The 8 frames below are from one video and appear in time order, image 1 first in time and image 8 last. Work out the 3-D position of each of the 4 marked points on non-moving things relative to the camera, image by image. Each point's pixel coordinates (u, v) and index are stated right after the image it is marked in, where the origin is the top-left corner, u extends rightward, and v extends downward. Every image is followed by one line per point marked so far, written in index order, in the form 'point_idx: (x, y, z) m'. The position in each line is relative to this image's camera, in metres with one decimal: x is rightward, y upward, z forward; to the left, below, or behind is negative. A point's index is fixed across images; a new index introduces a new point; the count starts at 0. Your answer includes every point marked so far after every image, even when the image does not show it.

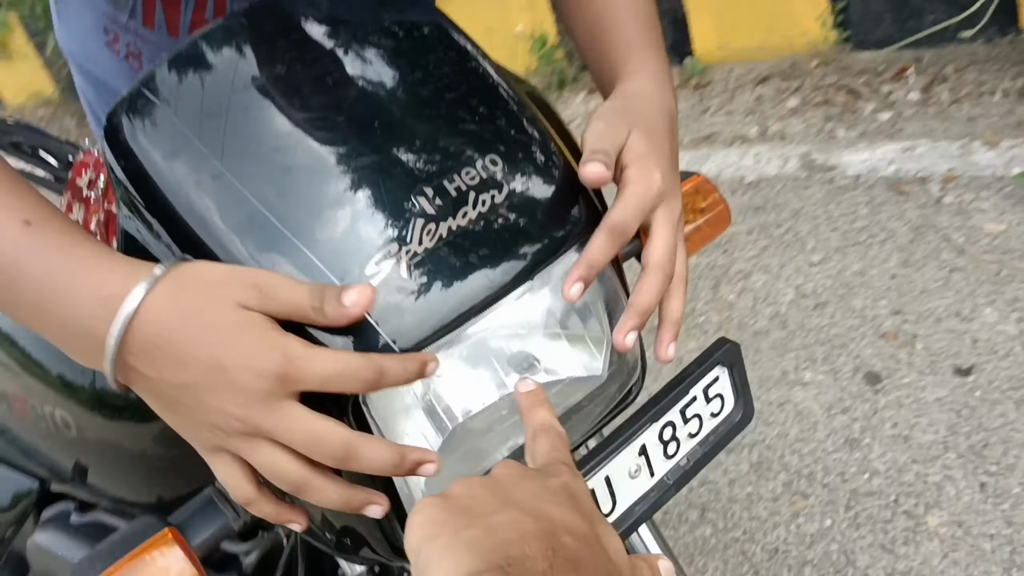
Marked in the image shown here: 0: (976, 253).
0: (+0.8, +0.1, +1.7) m
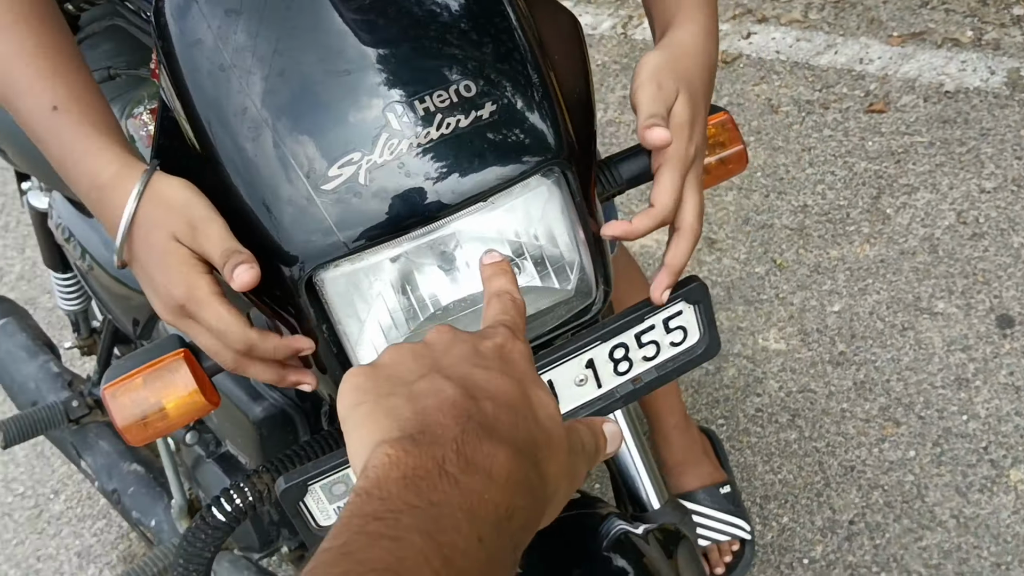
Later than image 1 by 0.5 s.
0: (+1.0, +0.1, +1.6) m
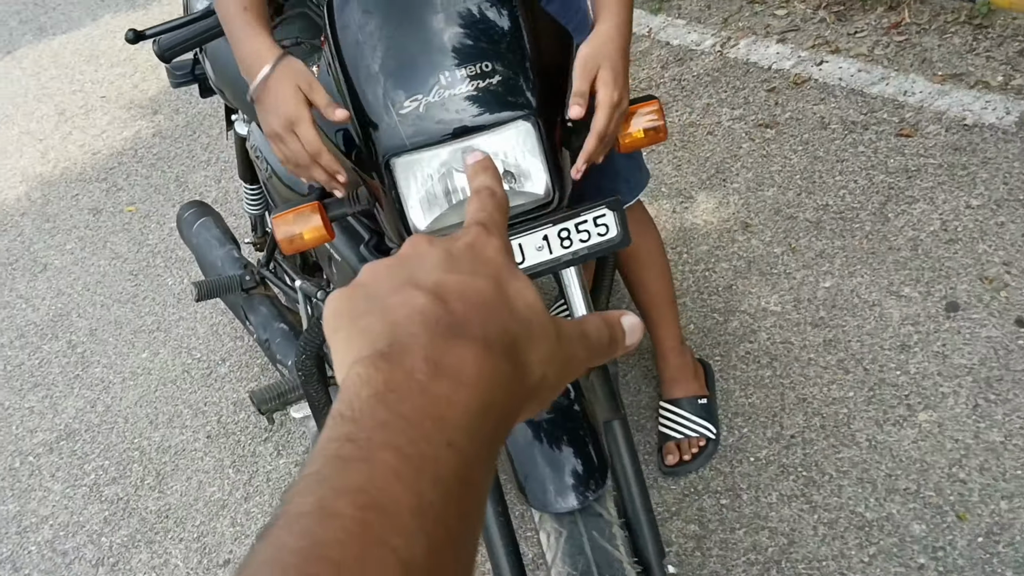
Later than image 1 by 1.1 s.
0: (+1.1, +0.1, +1.9) m
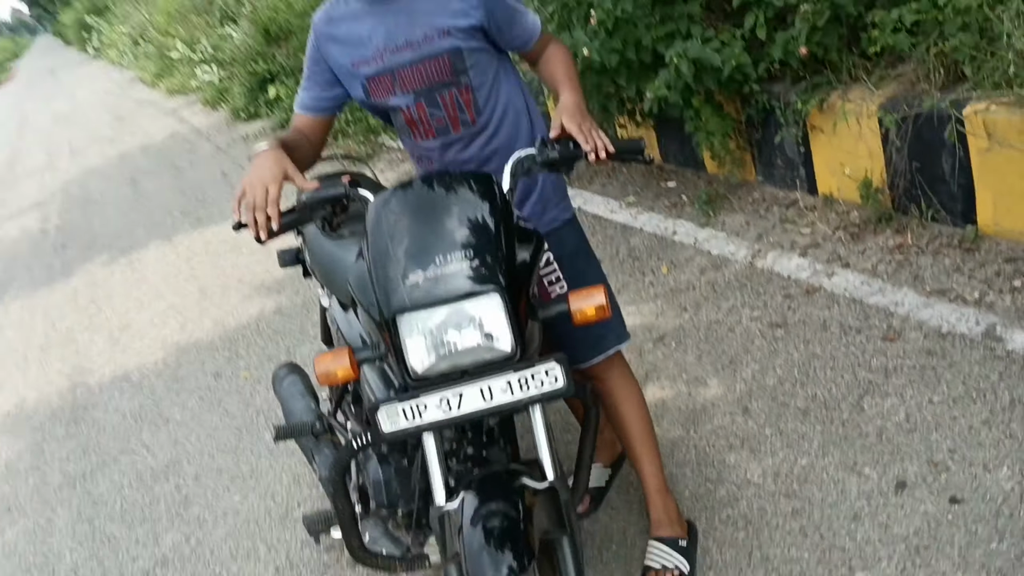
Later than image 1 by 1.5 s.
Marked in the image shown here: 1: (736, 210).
0: (+1.1, -0.3, +2.2) m
1: (+0.8, +0.3, +3.7) m
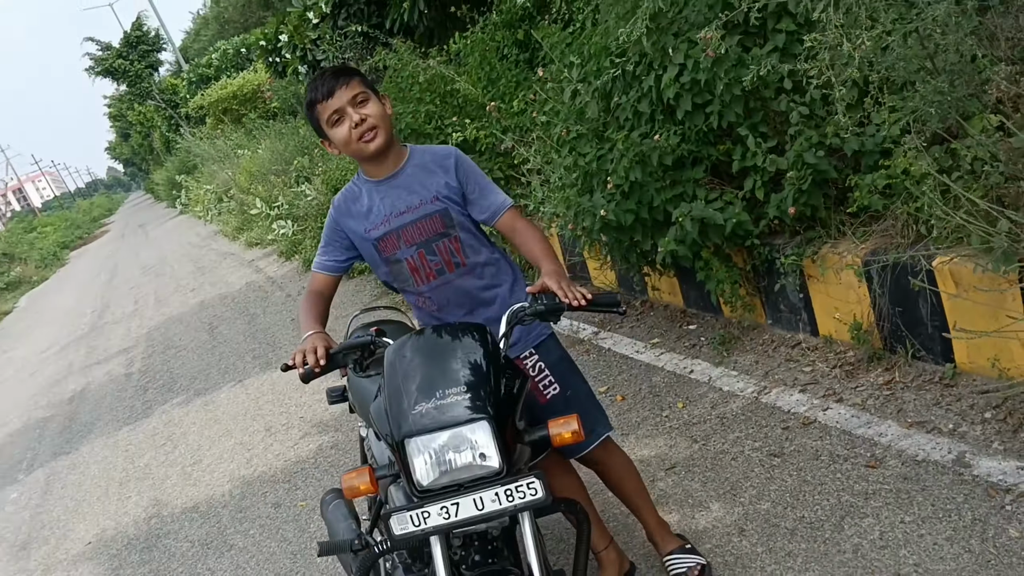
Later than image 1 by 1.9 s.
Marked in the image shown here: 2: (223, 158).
0: (+1.1, -0.6, +2.4) m
1: (+0.9, -0.2, +4.0) m
2: (-5.1, +2.3, +17.9) m
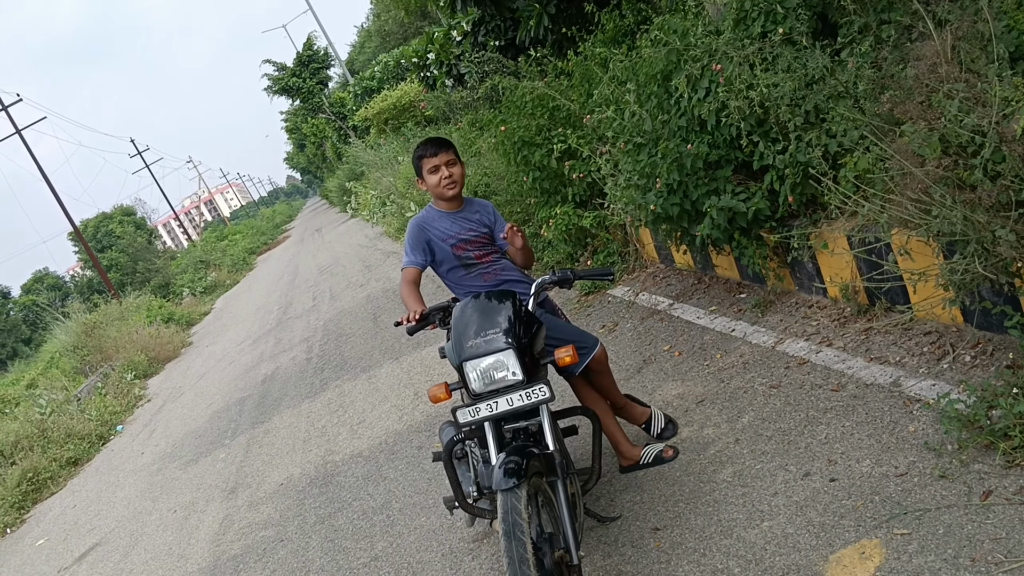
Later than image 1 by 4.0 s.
0: (+1.3, -0.5, +3.4) m
1: (+1.3, -0.1, +5.0) m
2: (-2.4, +2.4, +19.6) m
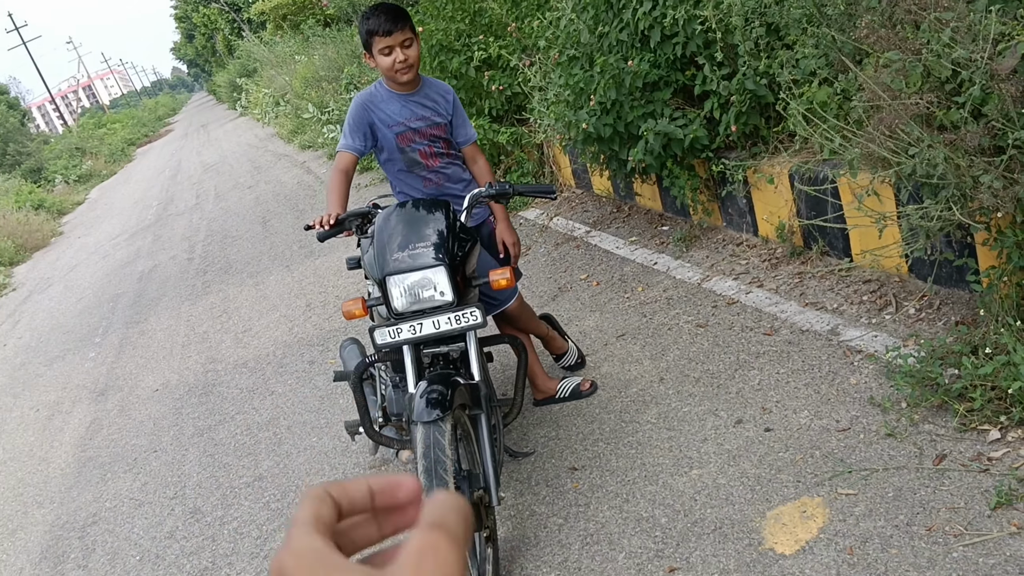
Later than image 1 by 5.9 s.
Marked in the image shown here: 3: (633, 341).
0: (+1.0, -0.3, +3.2) m
1: (+0.9, +0.2, +4.8) m
2: (-4.2, +4.1, +18.6) m
3: (+0.5, -0.2, +4.1) m
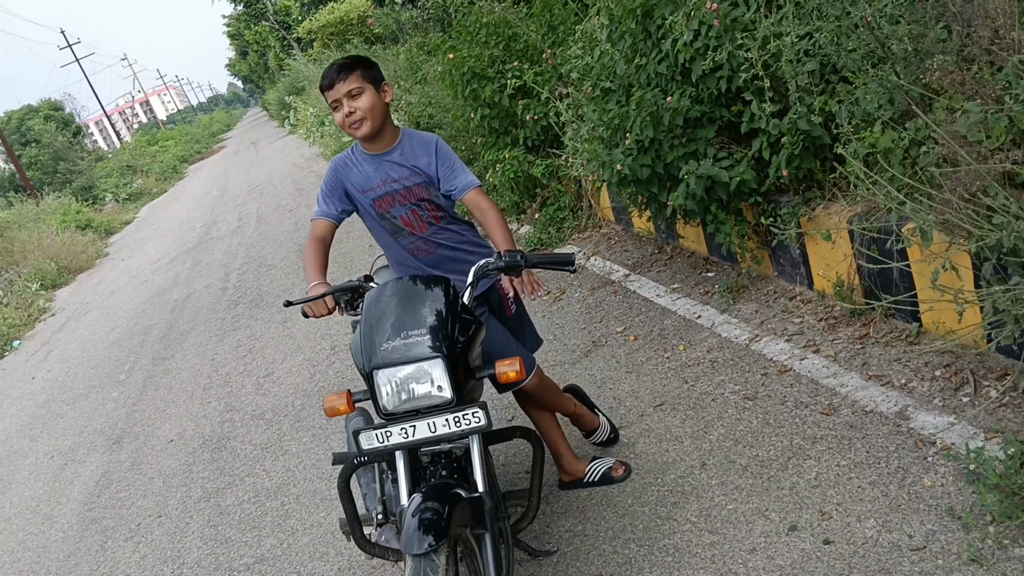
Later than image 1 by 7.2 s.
0: (+1.0, -0.5, +2.7) m
1: (+1.0, 0.0, +4.3) m
2: (-3.4, +3.7, +18.4) m
3: (+0.6, -0.5, +3.7) m
